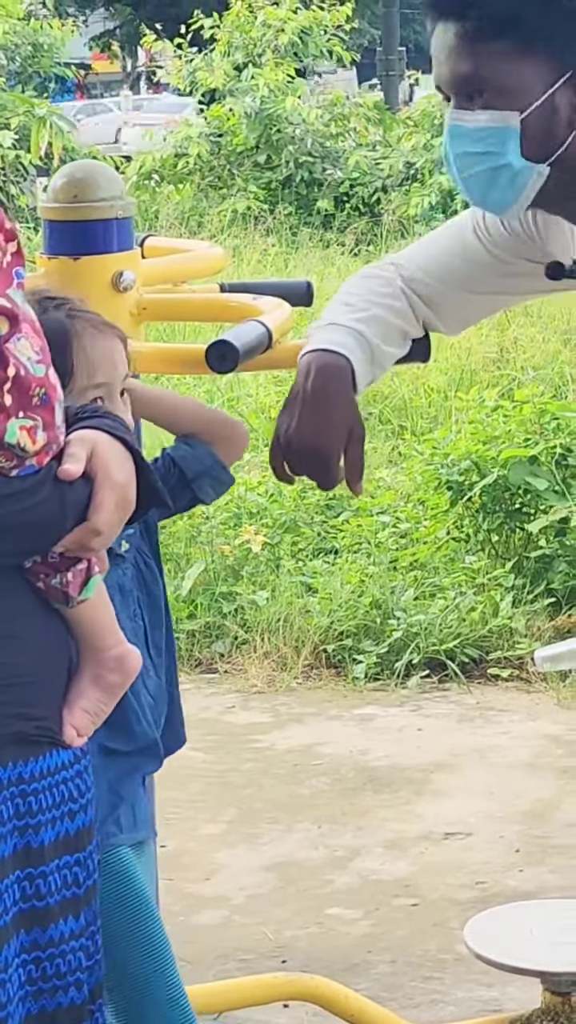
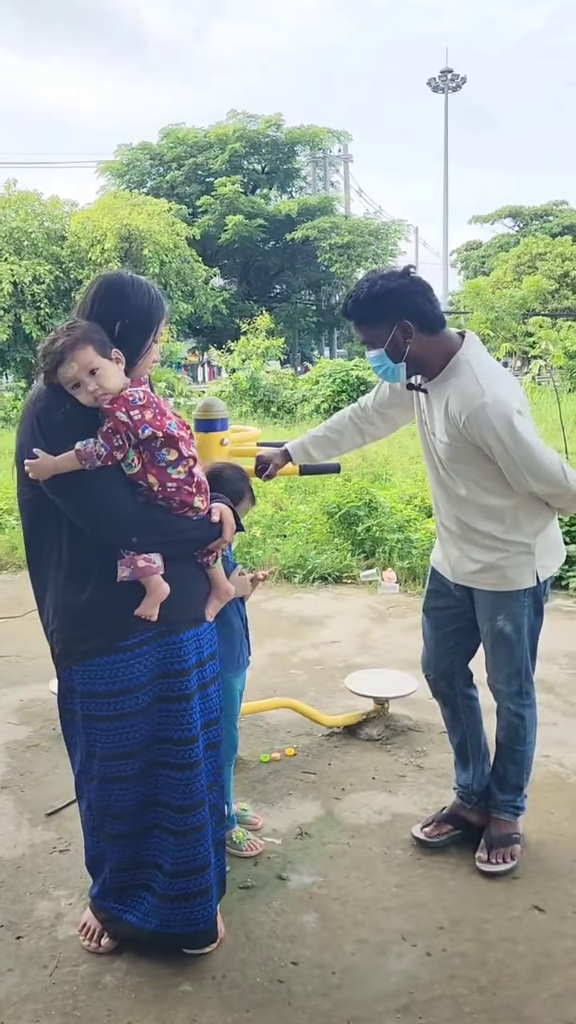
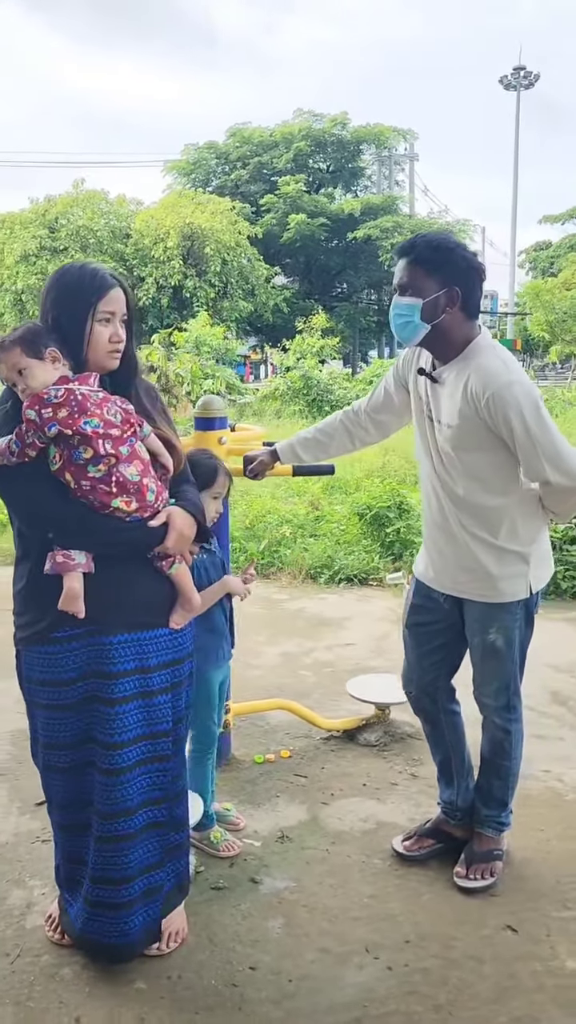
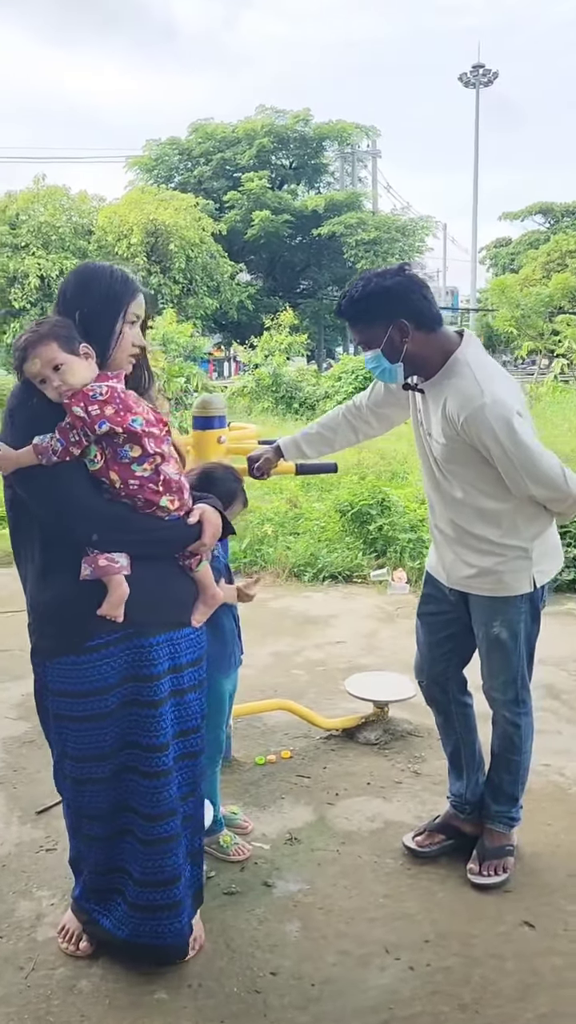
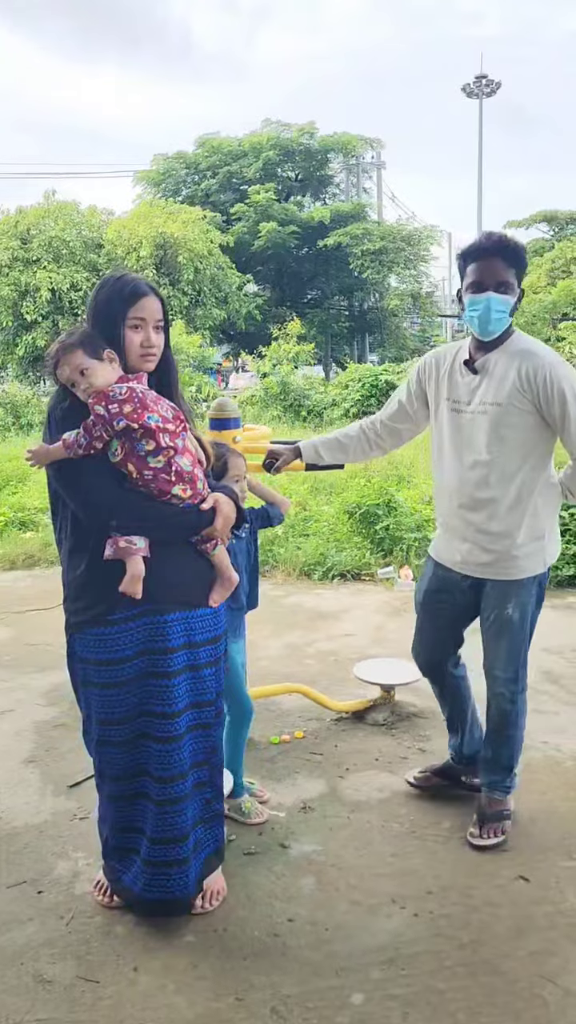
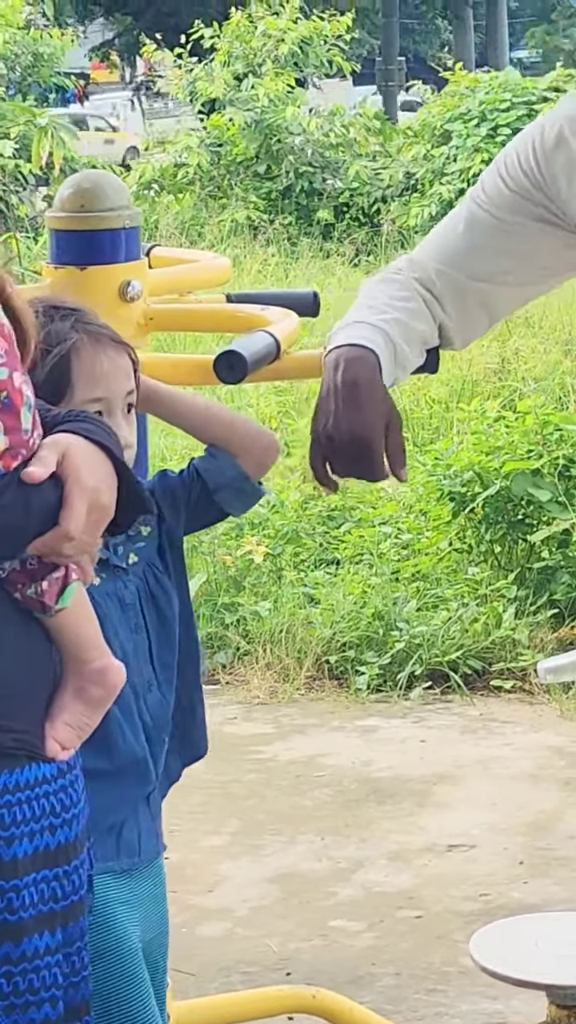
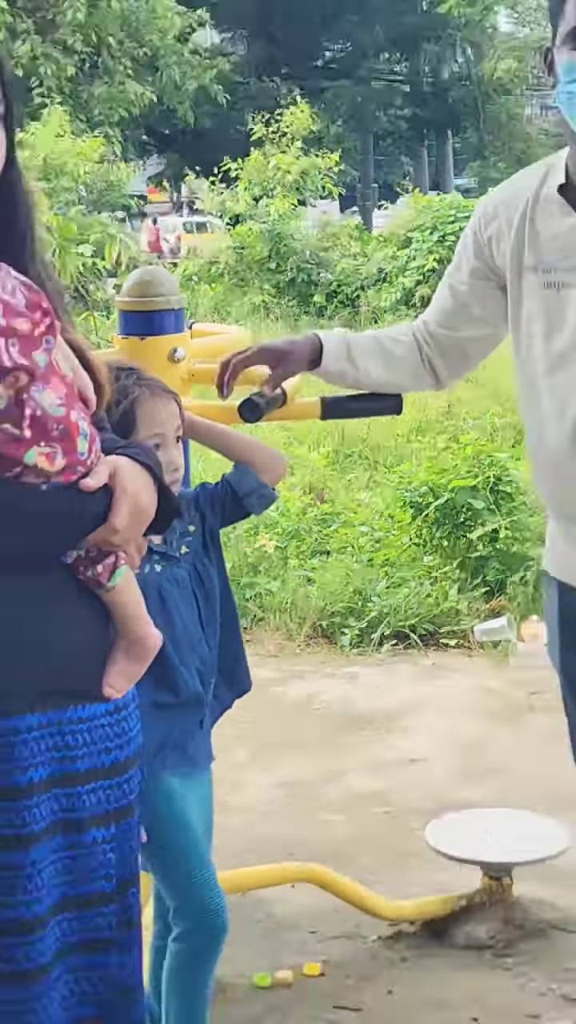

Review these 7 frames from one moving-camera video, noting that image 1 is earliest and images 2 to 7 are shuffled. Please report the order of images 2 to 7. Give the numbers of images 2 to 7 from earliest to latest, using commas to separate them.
6, 7, 5, 2, 4, 3
